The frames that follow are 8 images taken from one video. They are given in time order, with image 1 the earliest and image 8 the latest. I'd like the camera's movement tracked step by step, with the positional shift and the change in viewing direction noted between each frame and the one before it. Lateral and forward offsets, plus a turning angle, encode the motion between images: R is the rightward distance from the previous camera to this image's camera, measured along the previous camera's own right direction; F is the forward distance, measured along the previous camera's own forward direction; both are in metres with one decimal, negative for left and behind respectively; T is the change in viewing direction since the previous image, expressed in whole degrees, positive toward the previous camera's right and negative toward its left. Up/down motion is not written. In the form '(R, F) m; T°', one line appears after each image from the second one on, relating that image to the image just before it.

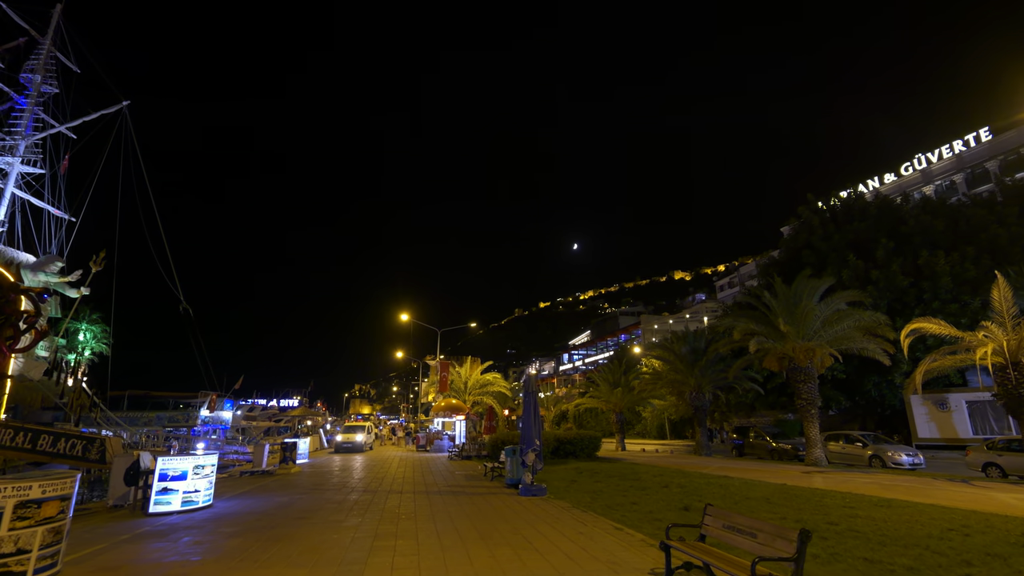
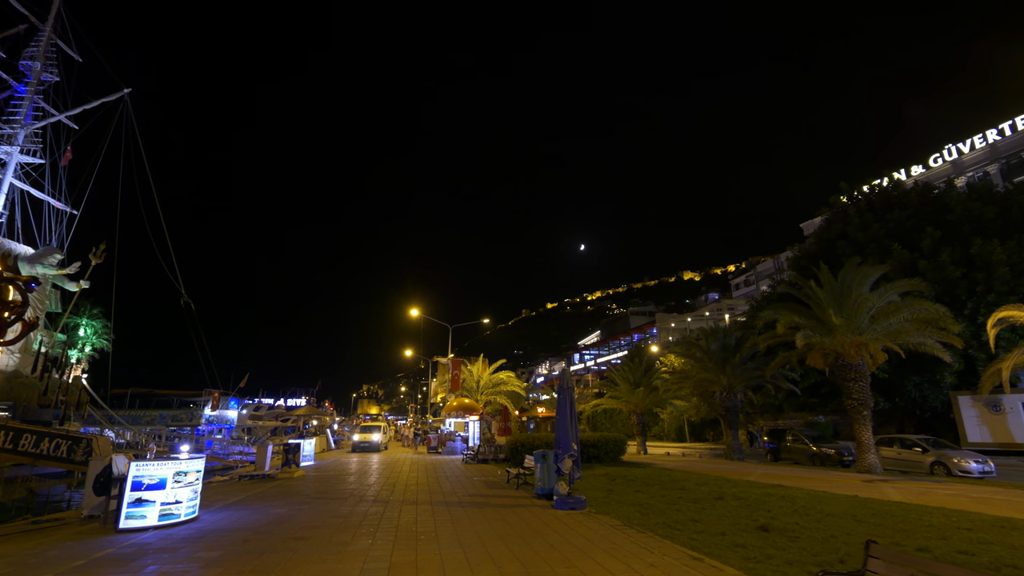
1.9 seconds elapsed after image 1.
(-0.5, +1.5) m; -1°
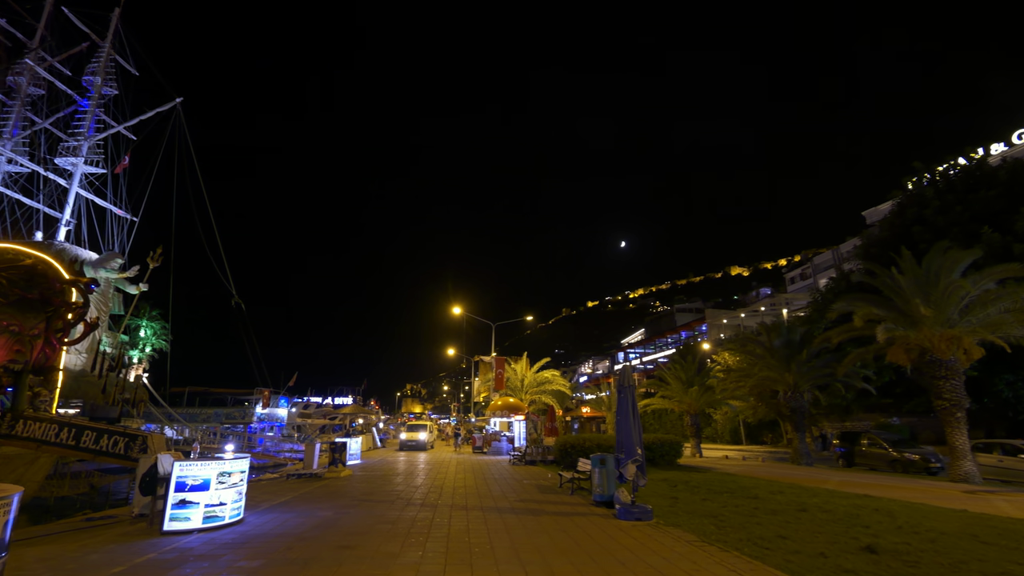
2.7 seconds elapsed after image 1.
(-0.2, +0.7) m; -5°
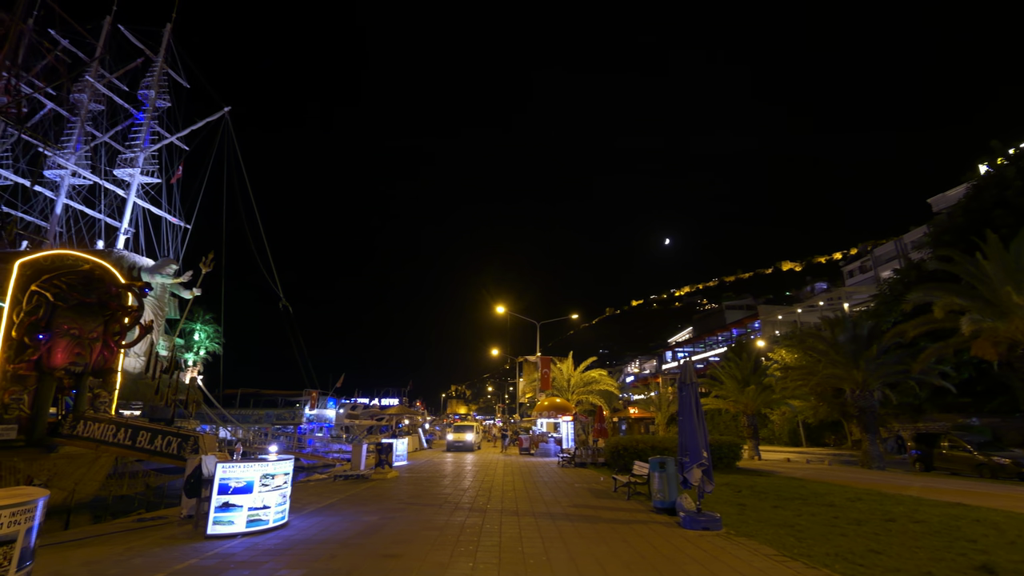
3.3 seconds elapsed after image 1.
(-0.1, +0.6) m; -5°
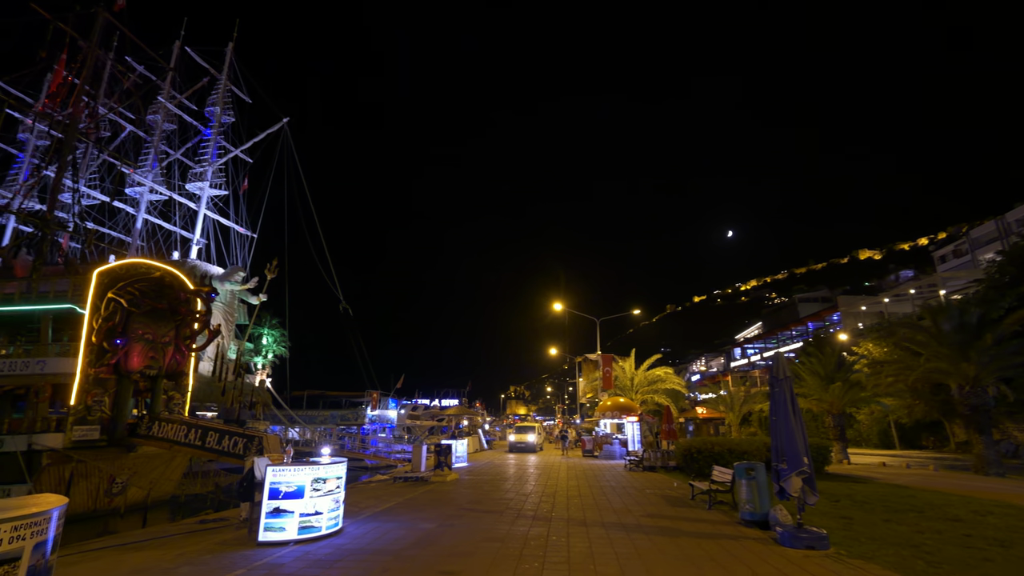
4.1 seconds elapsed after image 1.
(-0.1, +0.8) m; -6°
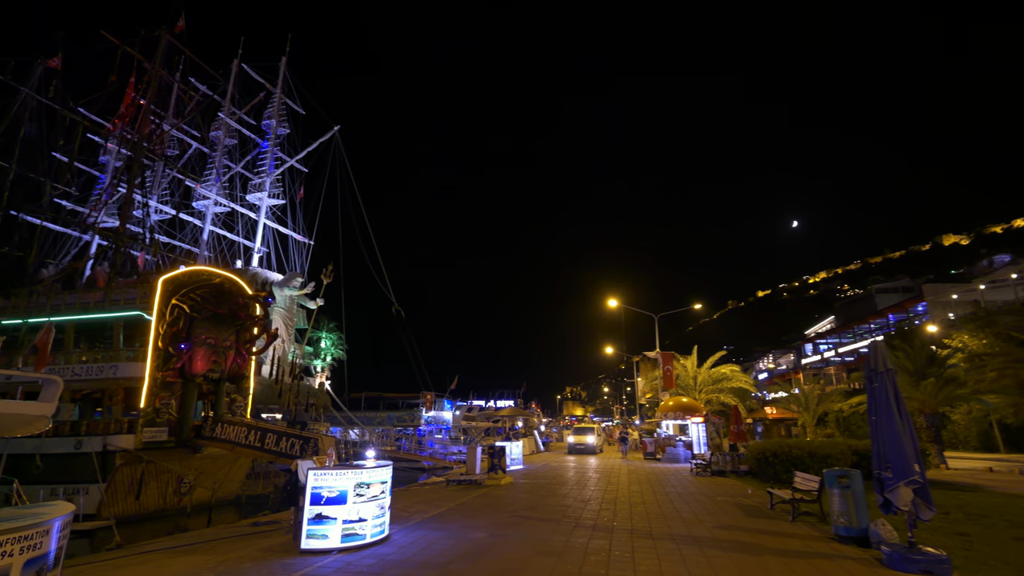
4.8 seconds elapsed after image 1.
(+0.1, +0.6) m; -6°
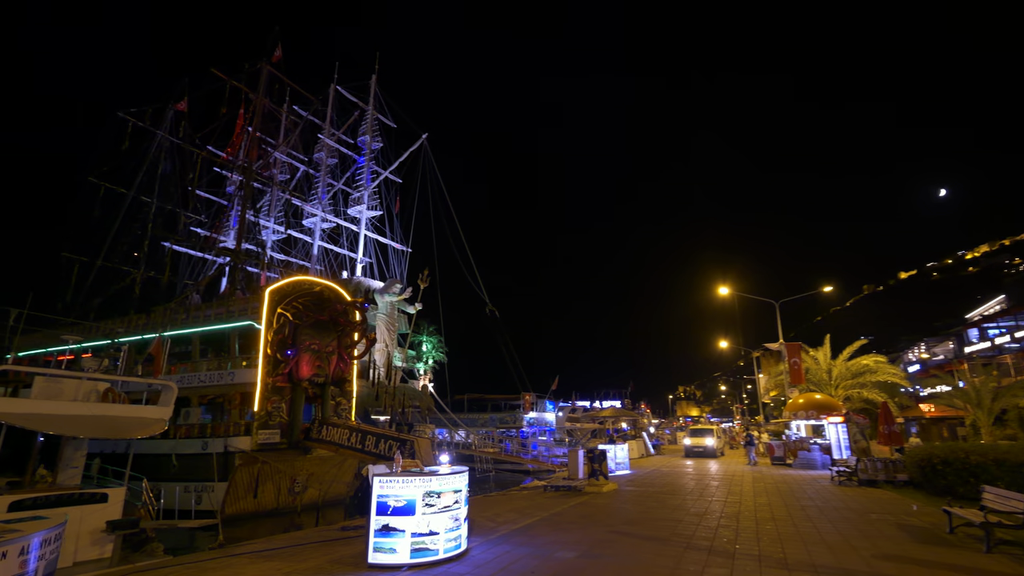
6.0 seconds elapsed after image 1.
(+0.3, +1.0) m; -11°
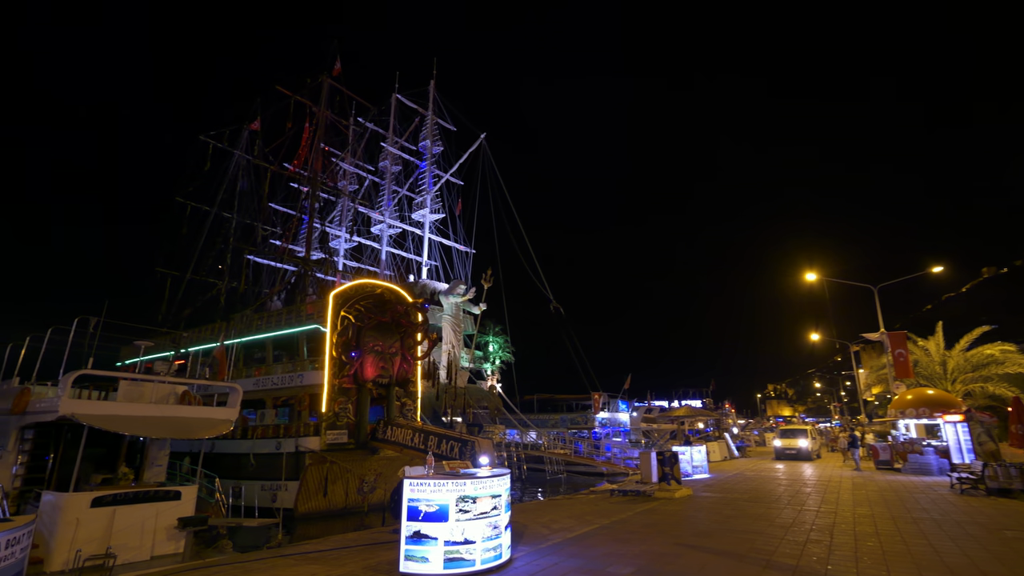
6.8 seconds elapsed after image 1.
(+0.4, +0.6) m; -8°
